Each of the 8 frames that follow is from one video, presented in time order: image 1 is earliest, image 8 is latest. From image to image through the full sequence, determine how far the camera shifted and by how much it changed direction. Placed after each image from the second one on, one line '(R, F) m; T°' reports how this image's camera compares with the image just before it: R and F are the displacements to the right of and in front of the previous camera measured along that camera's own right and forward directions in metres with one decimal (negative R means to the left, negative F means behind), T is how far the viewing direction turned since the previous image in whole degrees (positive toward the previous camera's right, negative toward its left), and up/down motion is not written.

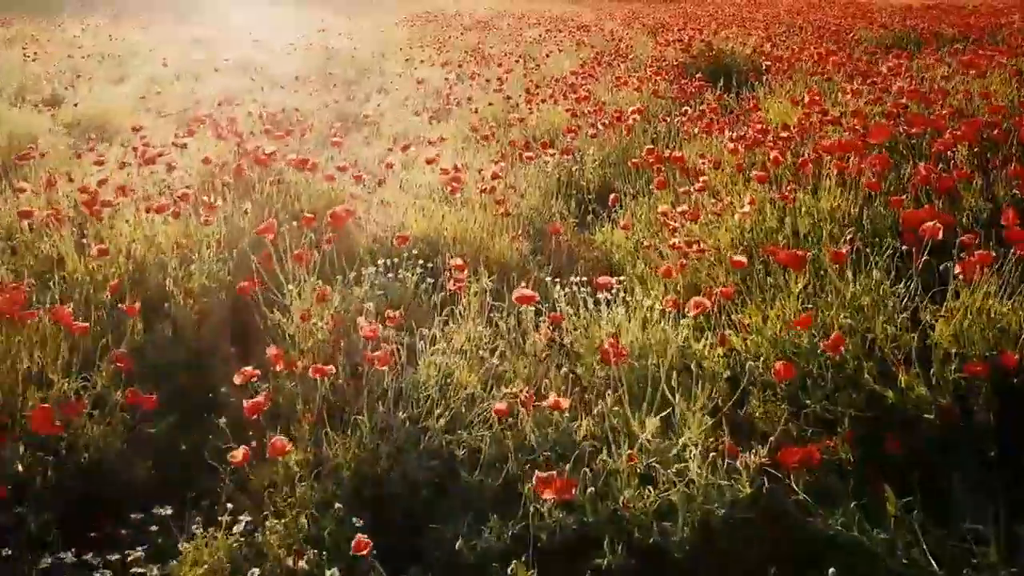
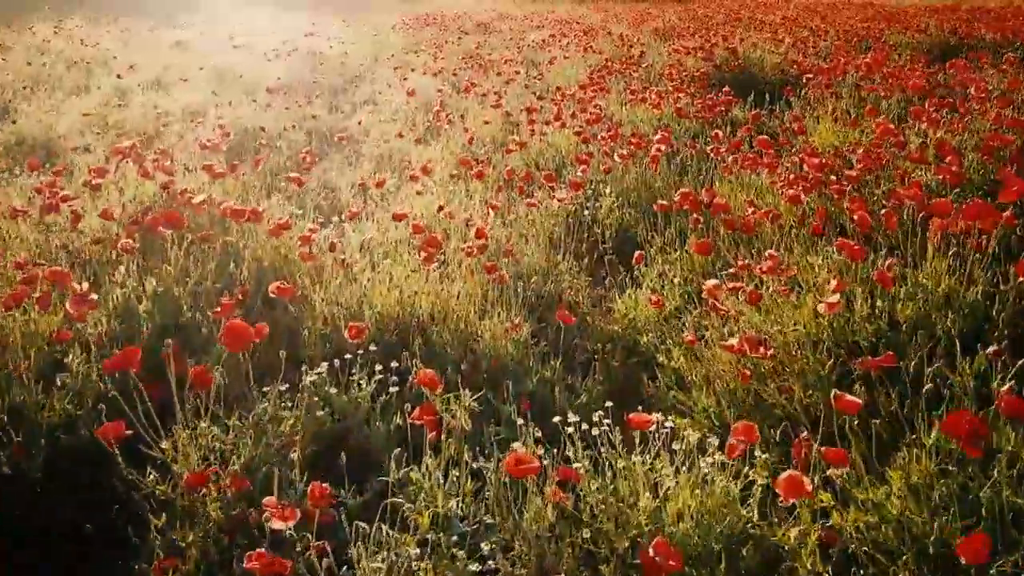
(0.0, +0.8) m; 0°
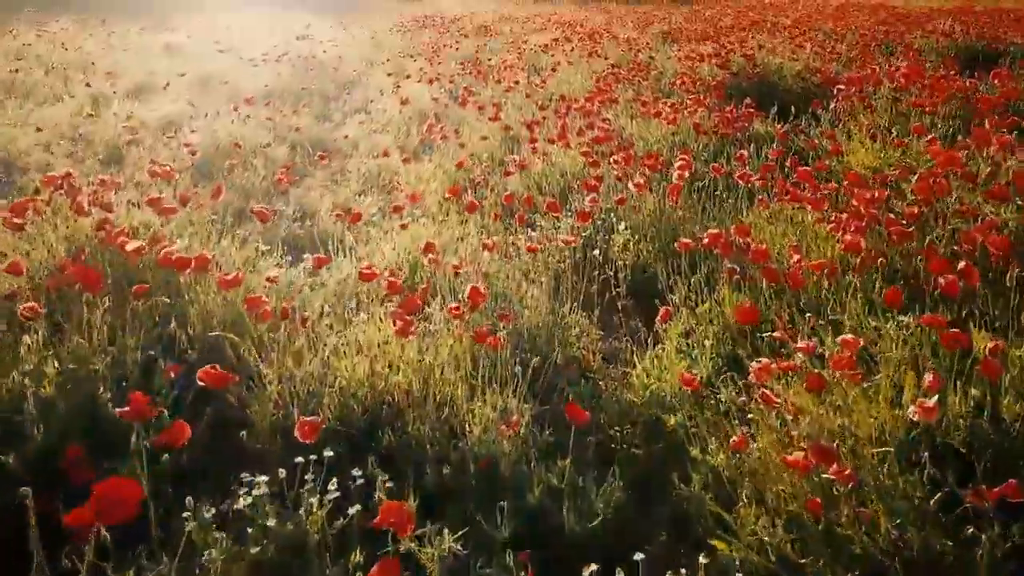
(0.0, +0.5) m; 0°
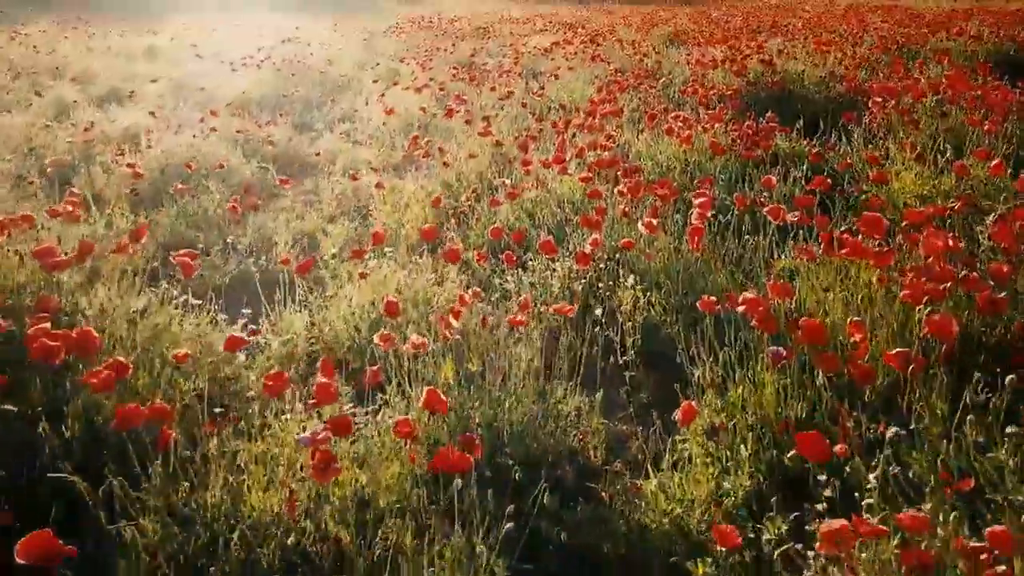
(+0.1, +0.6) m; 0°
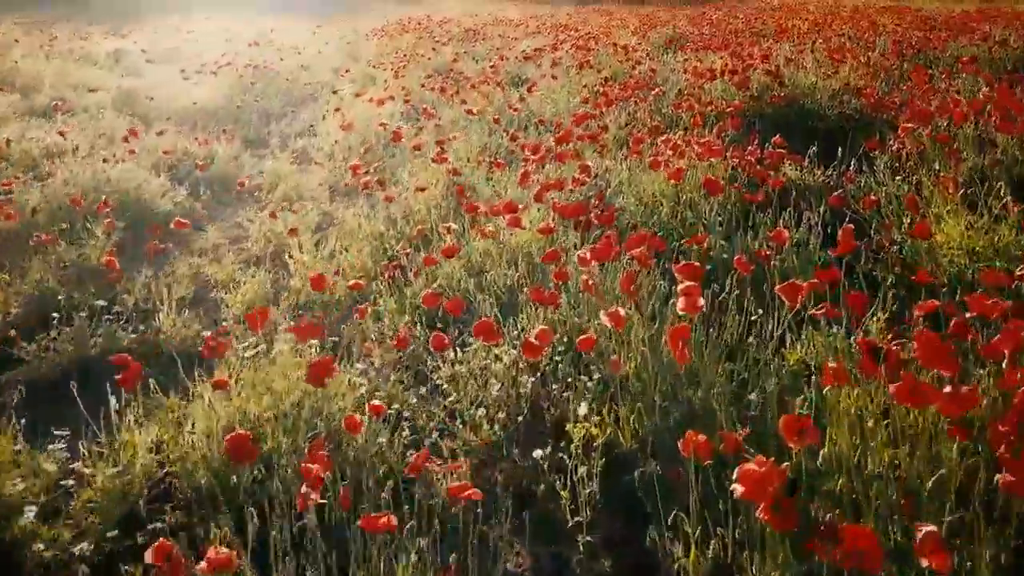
(+0.2, +0.8) m; 0°
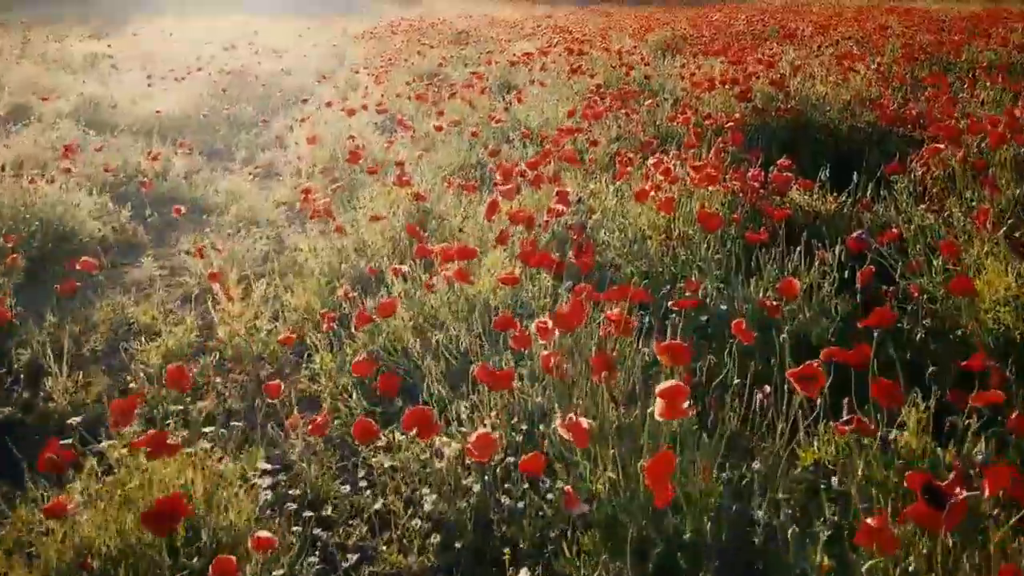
(+0.1, +0.5) m; 0°
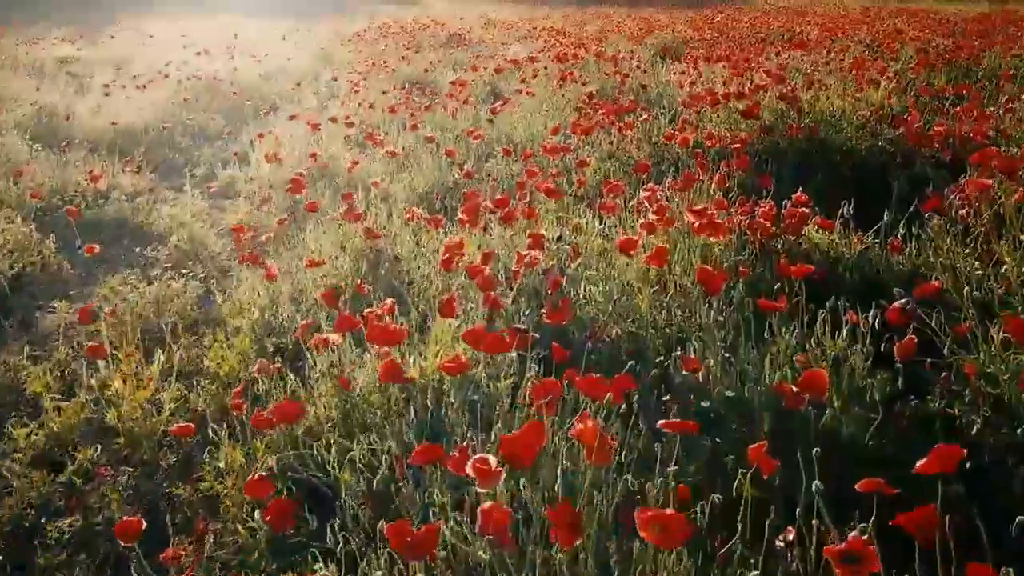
(+0.1, +0.5) m; 0°
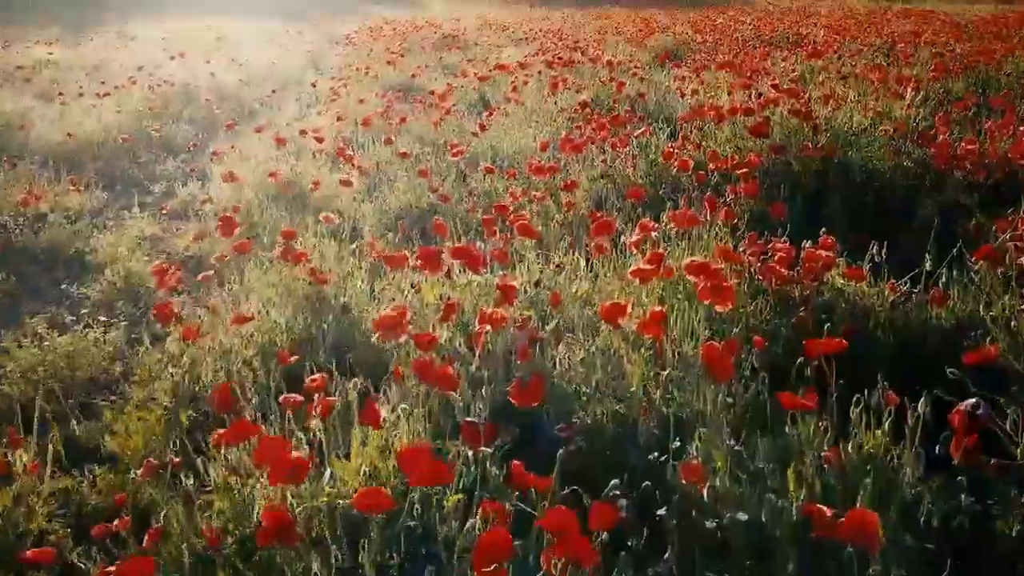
(+0.1, +0.5) m; 0°
